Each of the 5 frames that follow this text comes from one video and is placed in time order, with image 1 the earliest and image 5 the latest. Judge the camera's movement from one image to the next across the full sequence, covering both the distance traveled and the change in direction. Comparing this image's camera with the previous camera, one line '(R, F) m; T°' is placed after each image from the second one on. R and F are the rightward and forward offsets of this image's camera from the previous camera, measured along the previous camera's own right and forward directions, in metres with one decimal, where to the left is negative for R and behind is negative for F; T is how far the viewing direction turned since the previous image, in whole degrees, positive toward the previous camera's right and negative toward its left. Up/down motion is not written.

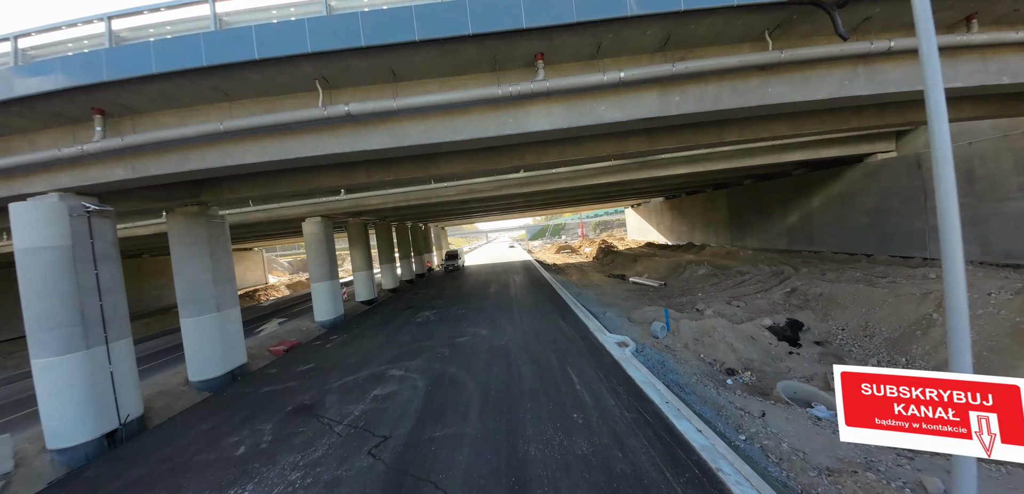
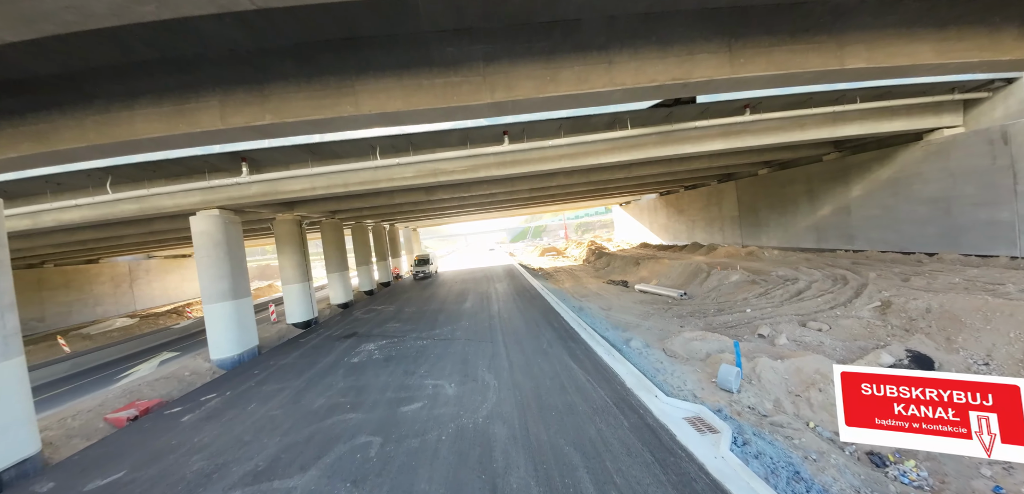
(-0.1, +4.5) m; +3°
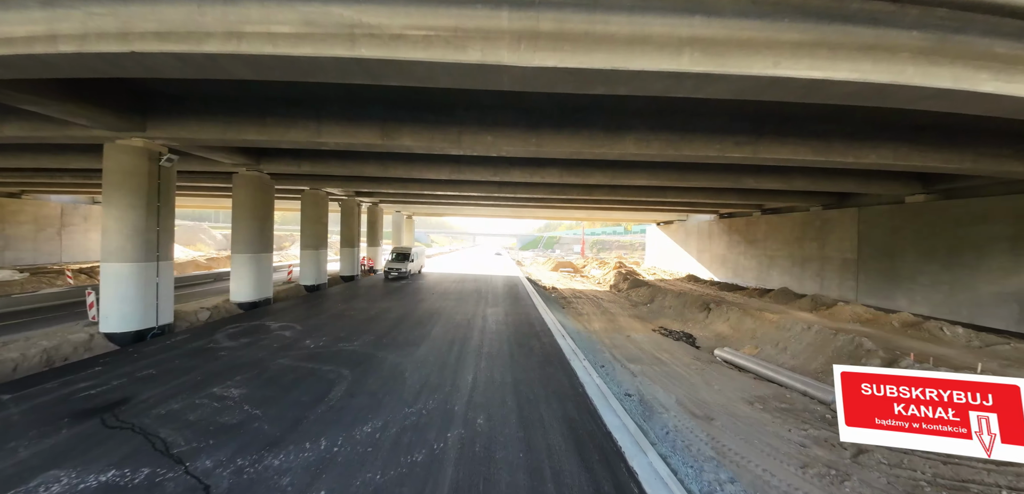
(0.0, +6.9) m; -2°
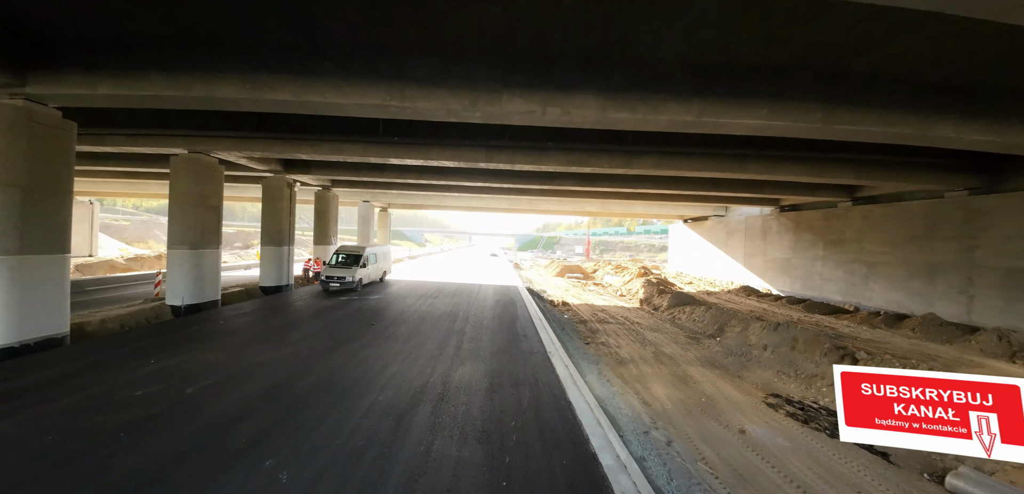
(+0.1, +5.5) m; 0°
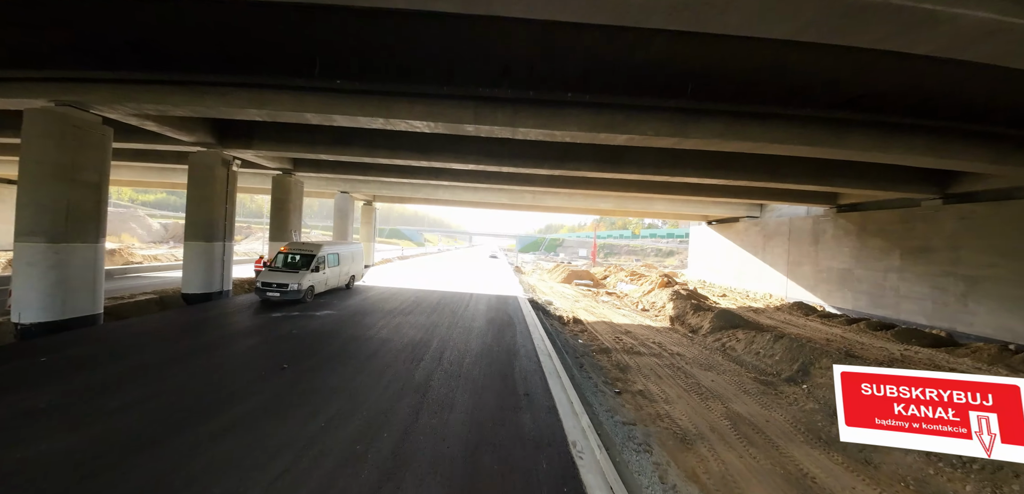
(+0.1, +2.9) m; 0°
